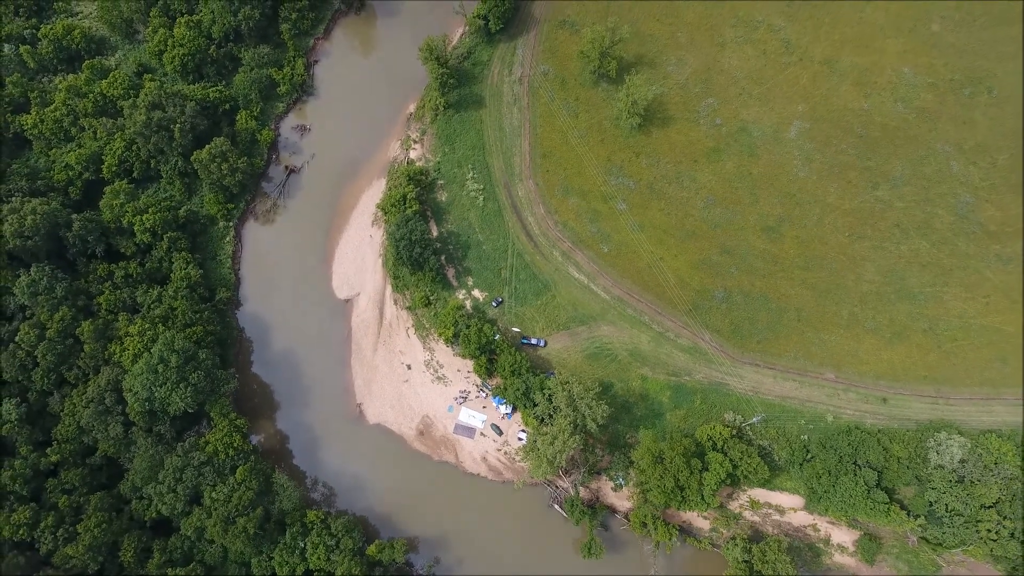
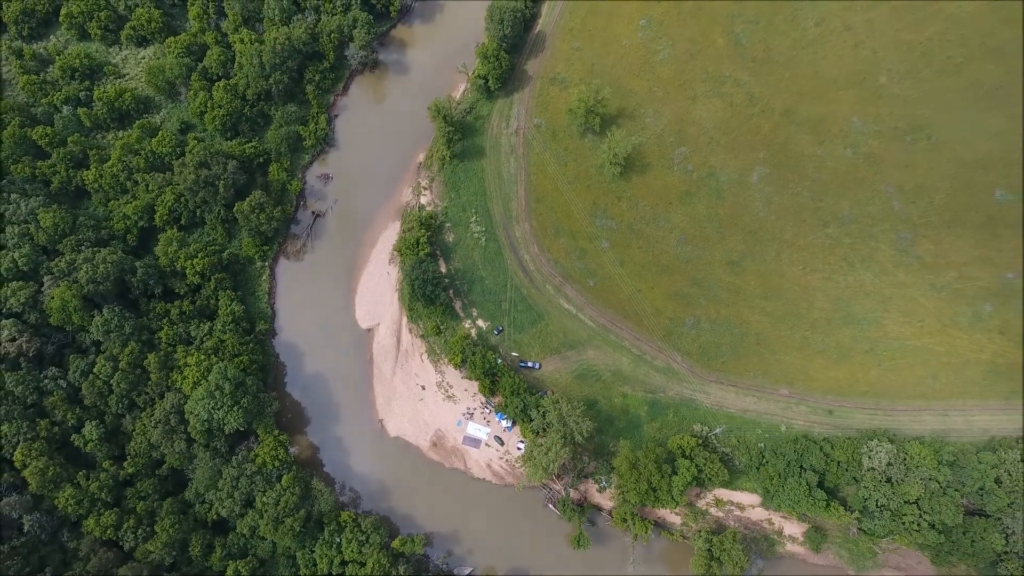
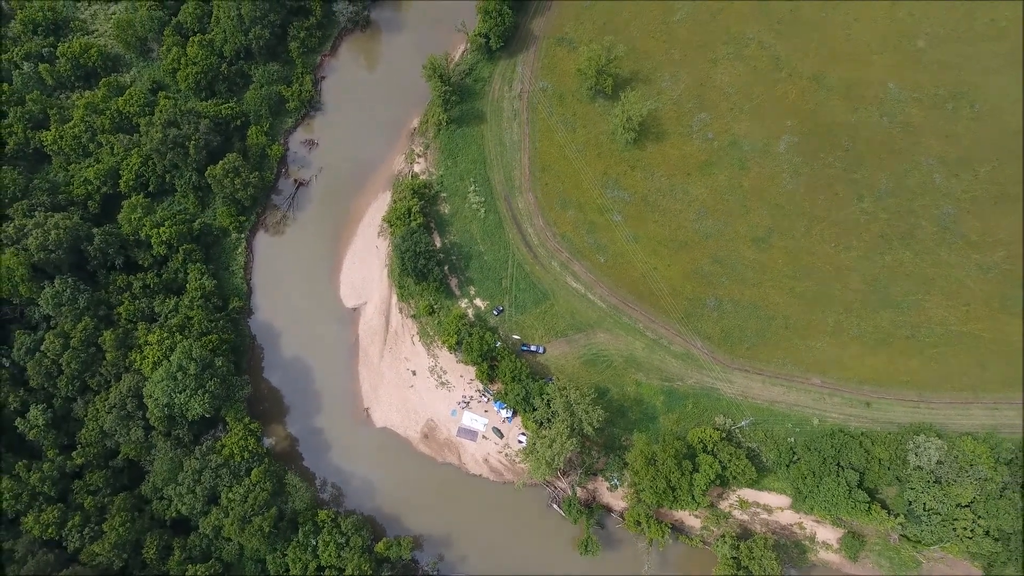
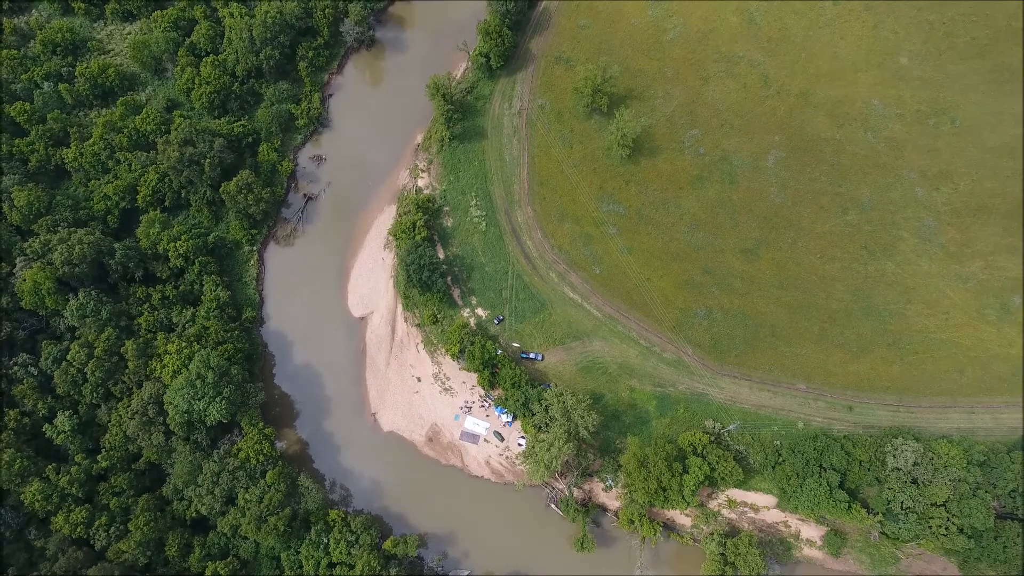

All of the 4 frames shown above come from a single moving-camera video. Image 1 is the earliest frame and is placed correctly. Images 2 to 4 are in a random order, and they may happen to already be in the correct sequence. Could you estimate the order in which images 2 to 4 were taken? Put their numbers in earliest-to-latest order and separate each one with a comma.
3, 4, 2
